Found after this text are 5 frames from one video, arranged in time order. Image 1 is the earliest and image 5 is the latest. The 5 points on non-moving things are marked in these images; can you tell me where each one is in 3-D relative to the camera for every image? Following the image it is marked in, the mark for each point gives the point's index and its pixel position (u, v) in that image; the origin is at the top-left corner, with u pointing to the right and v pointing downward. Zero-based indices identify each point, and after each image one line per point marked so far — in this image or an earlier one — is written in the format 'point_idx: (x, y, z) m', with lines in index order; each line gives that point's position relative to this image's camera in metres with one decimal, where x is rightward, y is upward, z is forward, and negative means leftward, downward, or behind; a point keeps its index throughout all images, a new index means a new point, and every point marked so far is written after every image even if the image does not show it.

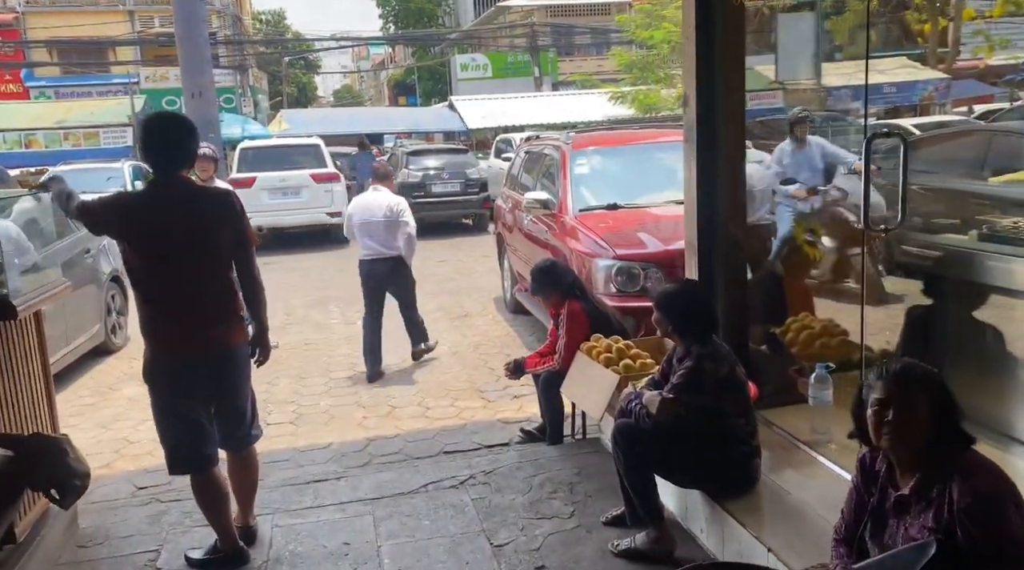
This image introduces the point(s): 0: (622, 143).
0: (+0.9, +1.1, +6.5) m
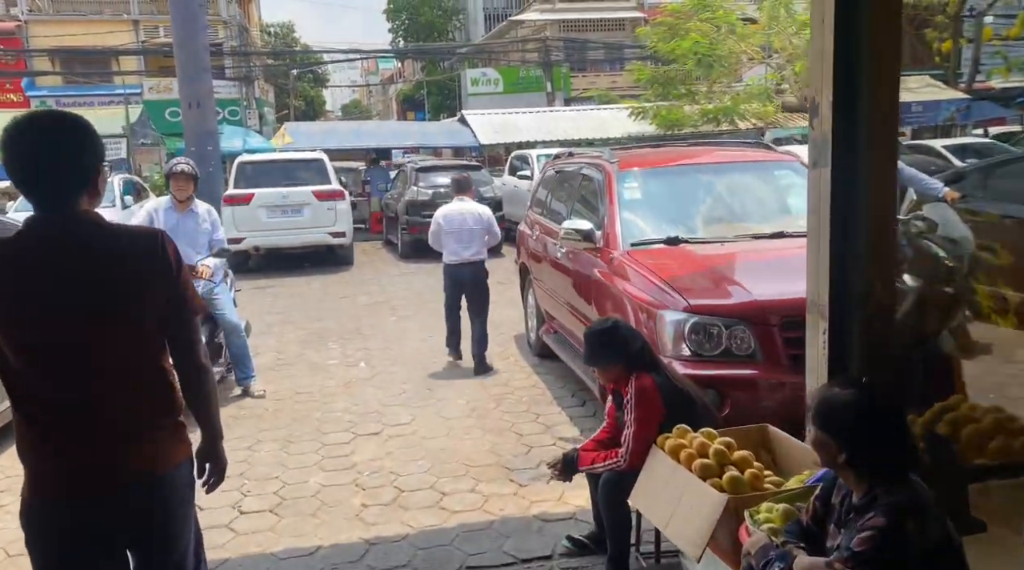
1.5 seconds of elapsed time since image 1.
0: (+1.1, +0.8, +5.4) m
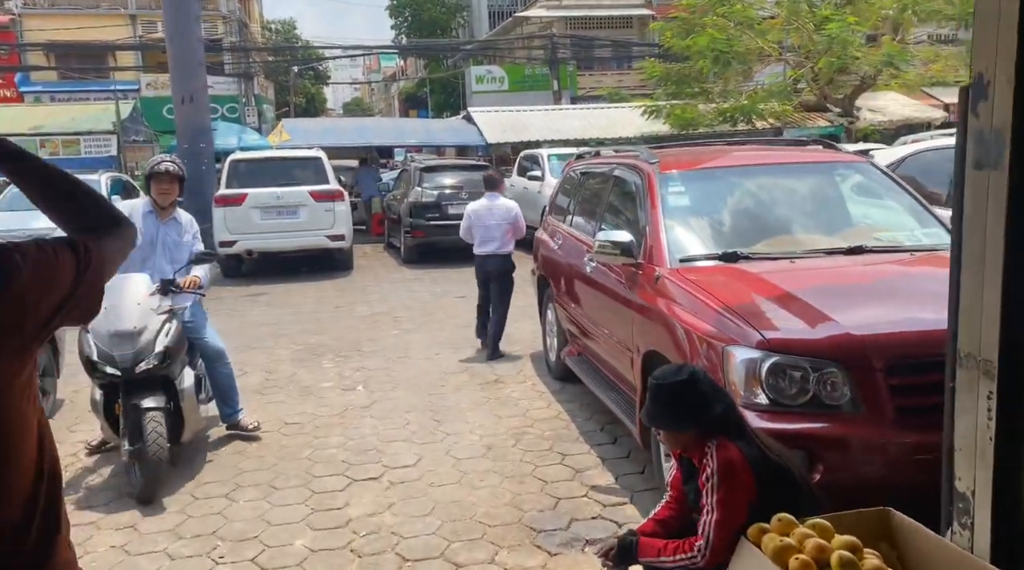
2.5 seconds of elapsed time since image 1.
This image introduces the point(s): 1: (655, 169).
0: (+1.2, +0.7, +4.7) m
1: (+0.8, +0.6, +4.7) m
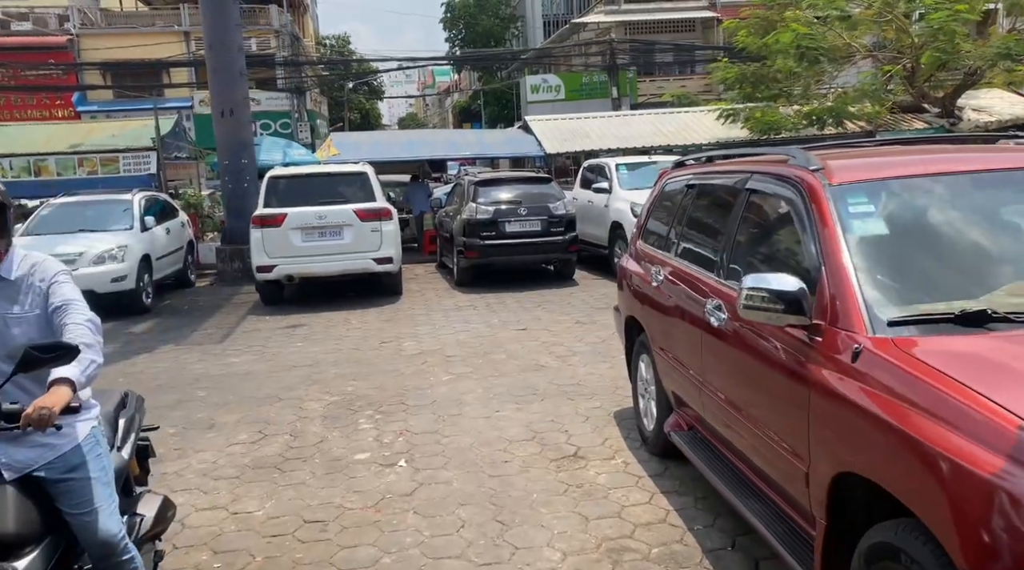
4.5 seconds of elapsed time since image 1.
0: (+1.6, +0.4, +3.2) m
1: (+1.2, +0.4, +3.2) m
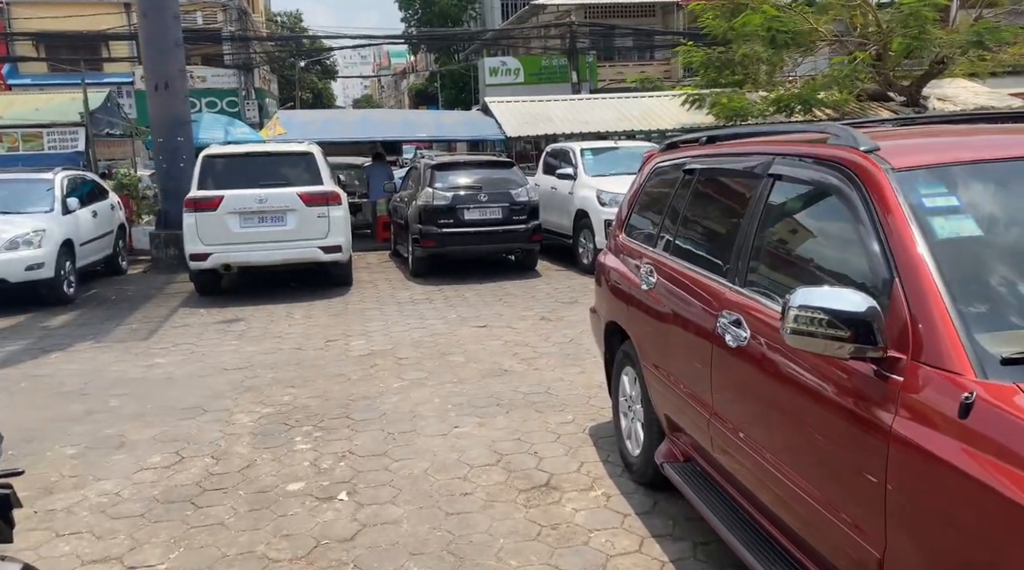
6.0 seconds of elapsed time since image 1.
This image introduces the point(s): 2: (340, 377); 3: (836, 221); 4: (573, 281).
0: (+1.5, +0.4, +2.5) m
1: (+1.1, +0.4, +2.5) m
2: (-1.3, -0.7, +6.5) m
3: (+1.0, +0.2, +2.6) m
4: (+0.8, +0.1, +10.5) m
